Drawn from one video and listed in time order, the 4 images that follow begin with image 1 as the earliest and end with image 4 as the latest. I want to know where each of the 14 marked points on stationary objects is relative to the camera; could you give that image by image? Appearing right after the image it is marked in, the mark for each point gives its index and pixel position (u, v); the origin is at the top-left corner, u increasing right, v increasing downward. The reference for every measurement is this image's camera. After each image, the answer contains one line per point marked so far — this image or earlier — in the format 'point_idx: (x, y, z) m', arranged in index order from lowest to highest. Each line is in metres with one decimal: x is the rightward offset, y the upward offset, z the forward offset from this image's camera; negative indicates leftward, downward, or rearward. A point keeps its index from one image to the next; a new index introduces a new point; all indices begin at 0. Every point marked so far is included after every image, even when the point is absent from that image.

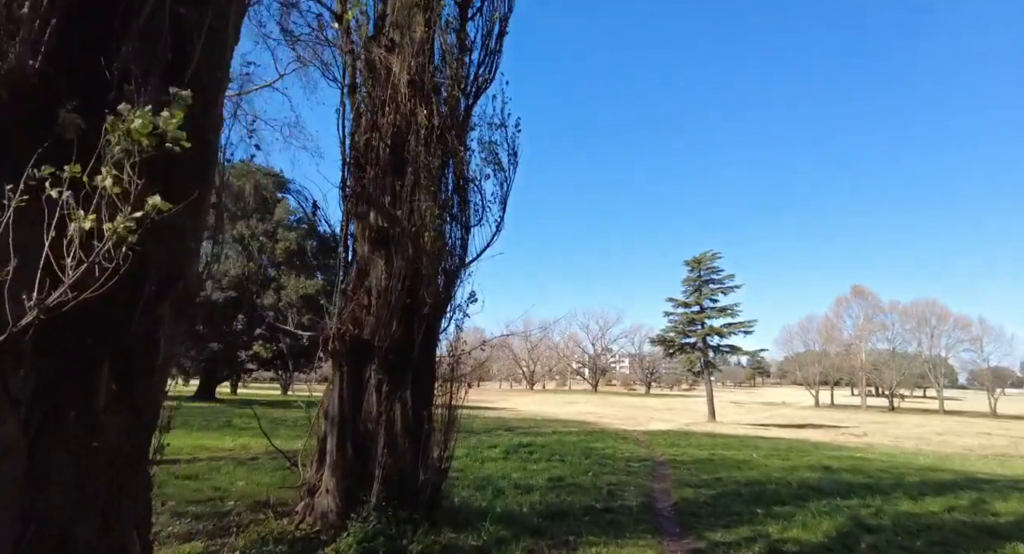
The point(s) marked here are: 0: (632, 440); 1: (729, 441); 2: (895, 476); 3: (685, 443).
0: (+3.7, -5.0, +17.1) m
1: (+7.2, -5.5, +18.7) m
2: (+6.2, -3.2, +9.0) m
3: (+5.3, -5.0, +16.9) m
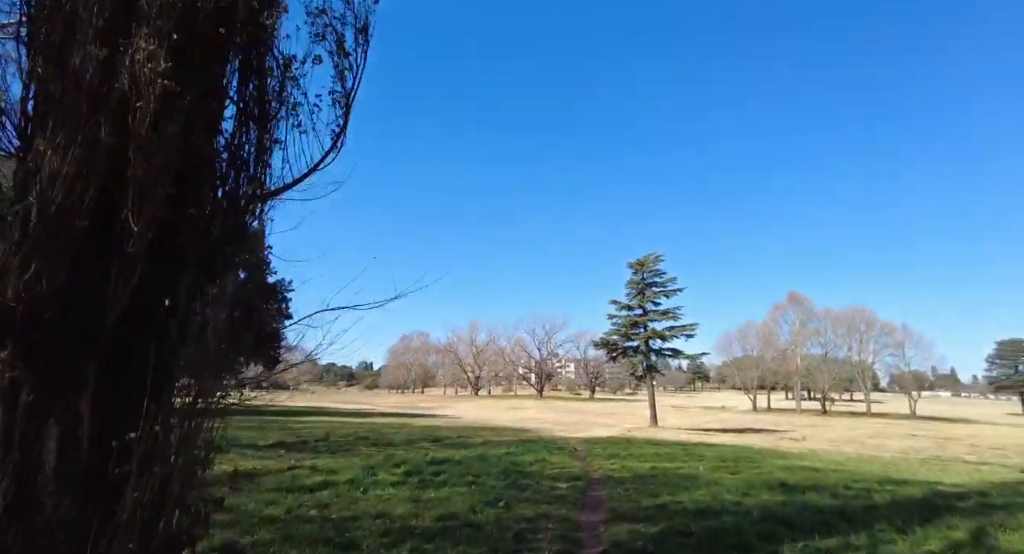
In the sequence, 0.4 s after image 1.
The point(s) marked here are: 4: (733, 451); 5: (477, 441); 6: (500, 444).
0: (+1.5, -4.8, +15.5) m
1: (+4.9, -5.3, +17.4) m
2: (+4.8, -3.0, +7.6) m
3: (+3.2, -4.8, +15.4) m
4: (+7.3, -5.7, +18.3) m
5: (-1.2, -5.4, +18.2) m
6: (-0.3, -4.8, +15.9) m
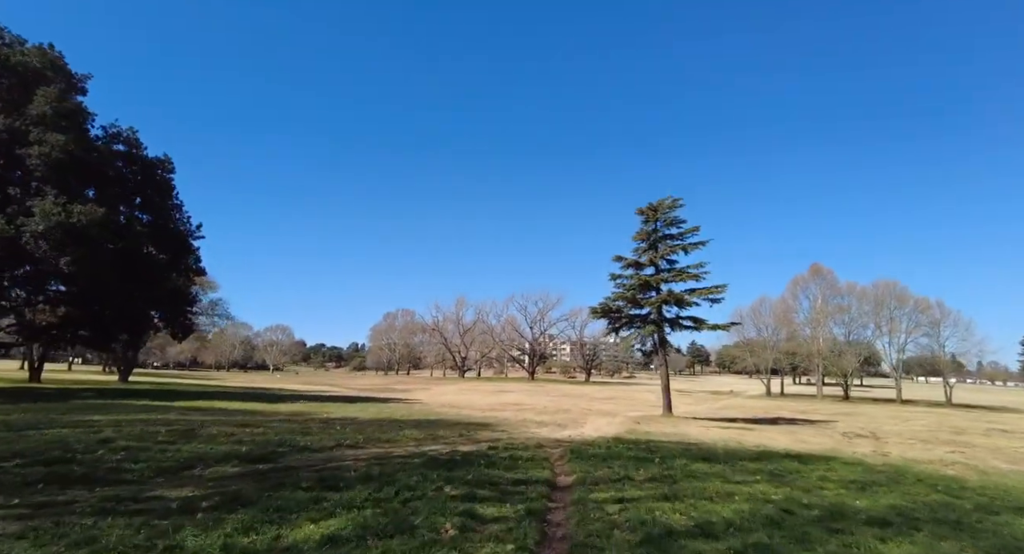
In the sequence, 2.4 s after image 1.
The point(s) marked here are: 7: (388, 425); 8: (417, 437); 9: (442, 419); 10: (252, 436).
0: (+0.2, -2.4, +5.8) m
1: (+3.5, -2.9, +7.8) m
2: (+3.5, -0.8, -2.1) m
3: (+1.8, -2.4, +5.8) m
4: (+5.9, -3.3, +8.7) m
5: (-2.6, -2.8, +8.5) m
6: (-1.7, -2.3, +6.3) m
7: (-3.6, -4.3, +16.0) m
8: (-2.3, -3.8, +13.3) m
9: (-2.4, -4.7, +18.5) m
10: (-5.5, -3.3, +11.5) m
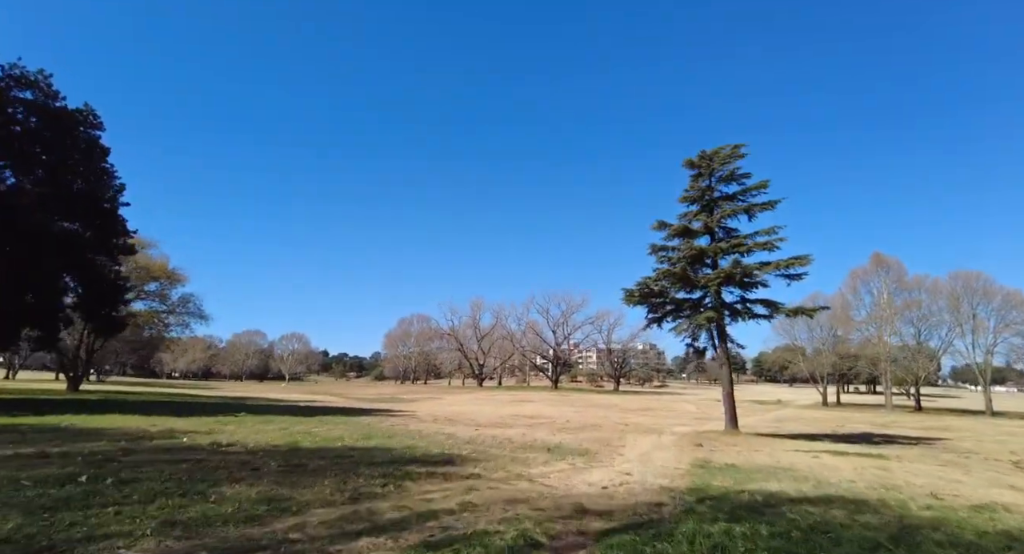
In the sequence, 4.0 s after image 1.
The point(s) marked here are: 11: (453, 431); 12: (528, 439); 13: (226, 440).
0: (-0.7, -0.6, -2.5) m
1: (+2.8, -1.1, -0.7) m
2: (+2.3, +1.2, -10.4) m
3: (+0.9, -0.6, -2.6) m
4: (+5.1, -1.4, +0.2) m
5: (-3.3, -1.1, +0.3) m
6: (-2.5, -0.5, -1.9) m
7: (-4.0, -2.7, +7.8) m
8: (-2.8, -2.2, +5.1) m
9: (-2.6, -3.2, +10.3) m
10: (-6.1, -1.6, +3.5) m
11: (-2.1, -5.4, +19.4) m
12: (+0.5, -5.5, +18.9) m
13: (-6.1, -3.4, +11.7) m
